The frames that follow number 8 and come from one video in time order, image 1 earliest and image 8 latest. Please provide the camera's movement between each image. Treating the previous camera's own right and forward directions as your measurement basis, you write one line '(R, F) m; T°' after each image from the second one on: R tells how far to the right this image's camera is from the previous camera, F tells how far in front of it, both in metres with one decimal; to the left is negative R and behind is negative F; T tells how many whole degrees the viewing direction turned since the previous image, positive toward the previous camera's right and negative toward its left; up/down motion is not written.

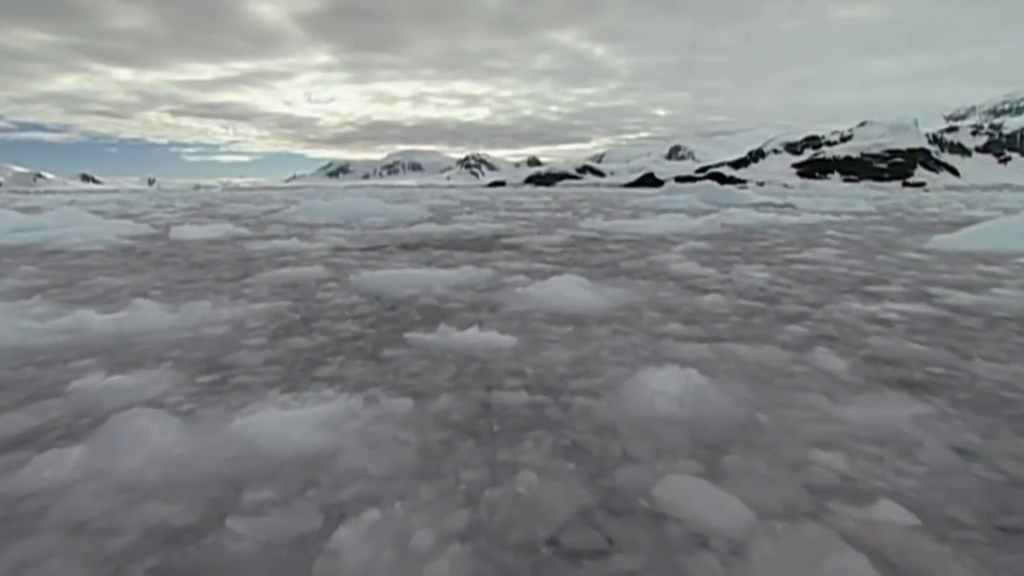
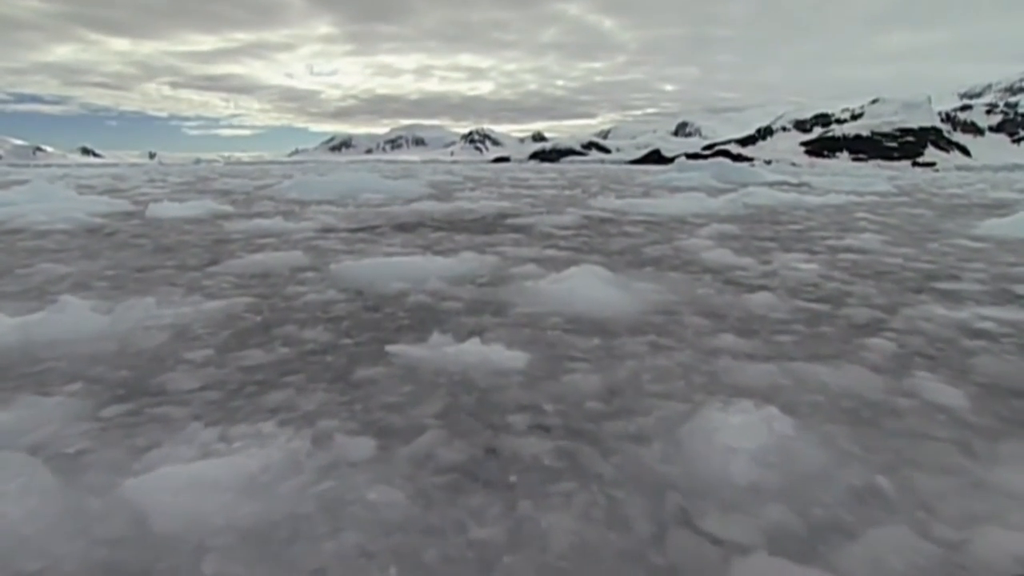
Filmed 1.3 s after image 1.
(0.0, +1.0) m; 0°
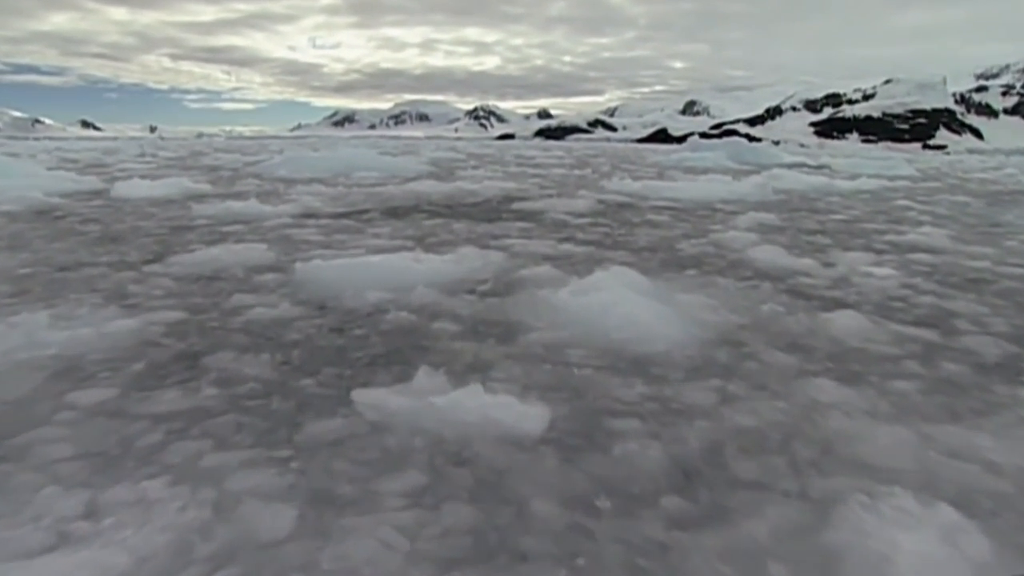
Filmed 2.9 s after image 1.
(0.0, +1.1) m; 0°
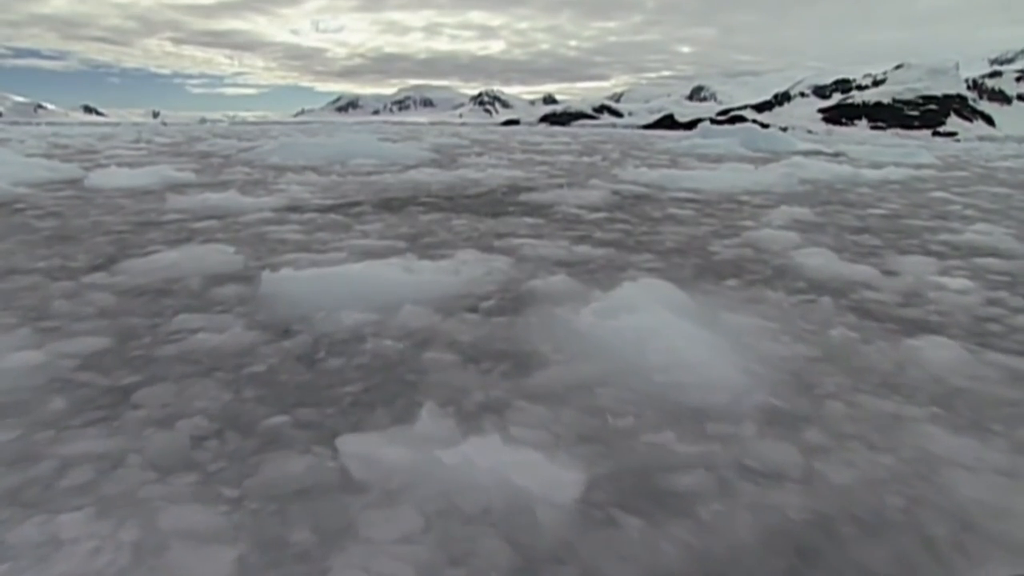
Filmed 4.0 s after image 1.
(0.0, +0.8) m; 0°
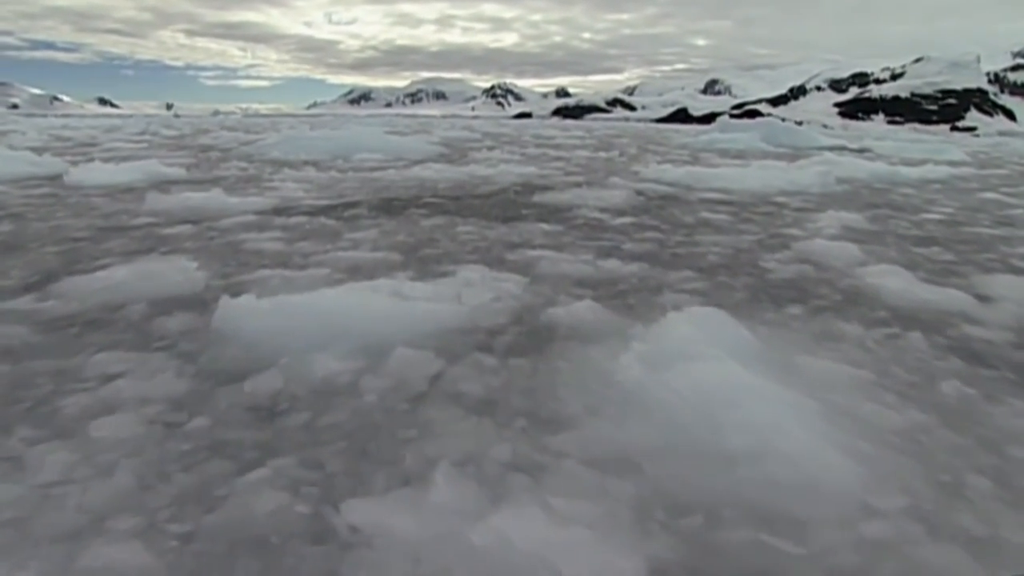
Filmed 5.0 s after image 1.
(0.0, +0.8) m; -1°
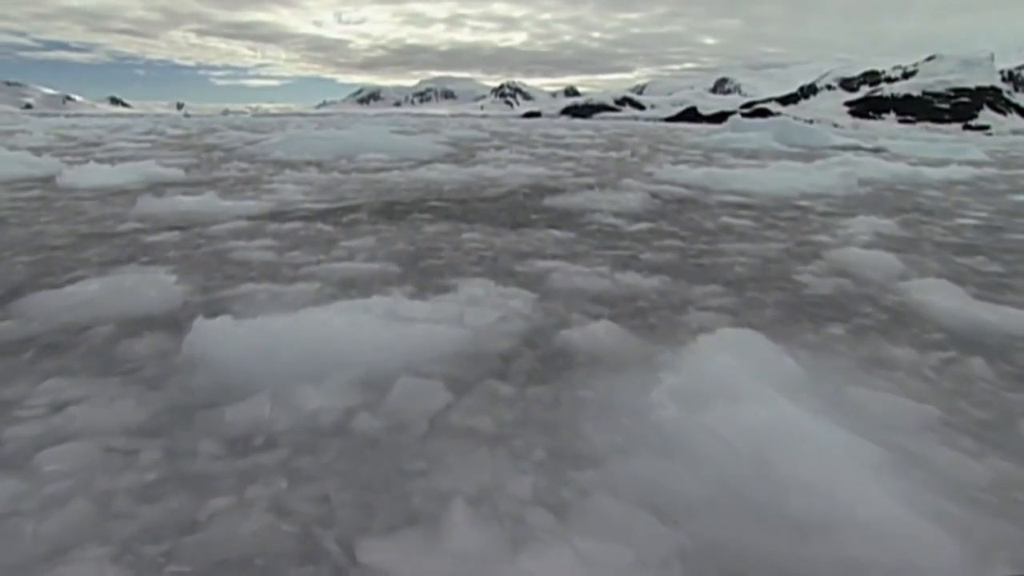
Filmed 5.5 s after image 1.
(0.0, +0.4) m; -1°
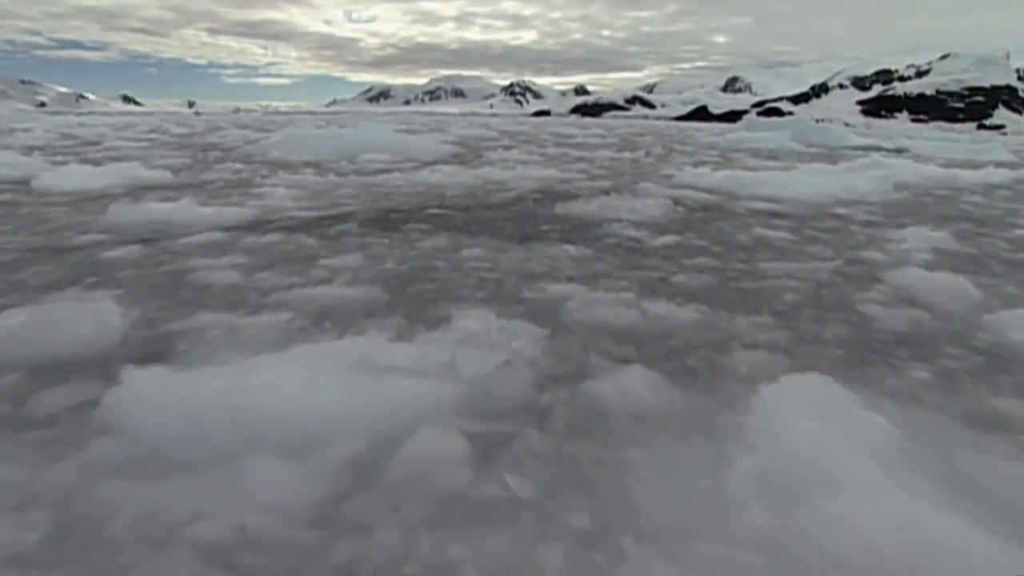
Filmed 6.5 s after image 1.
(0.0, +0.6) m; -1°
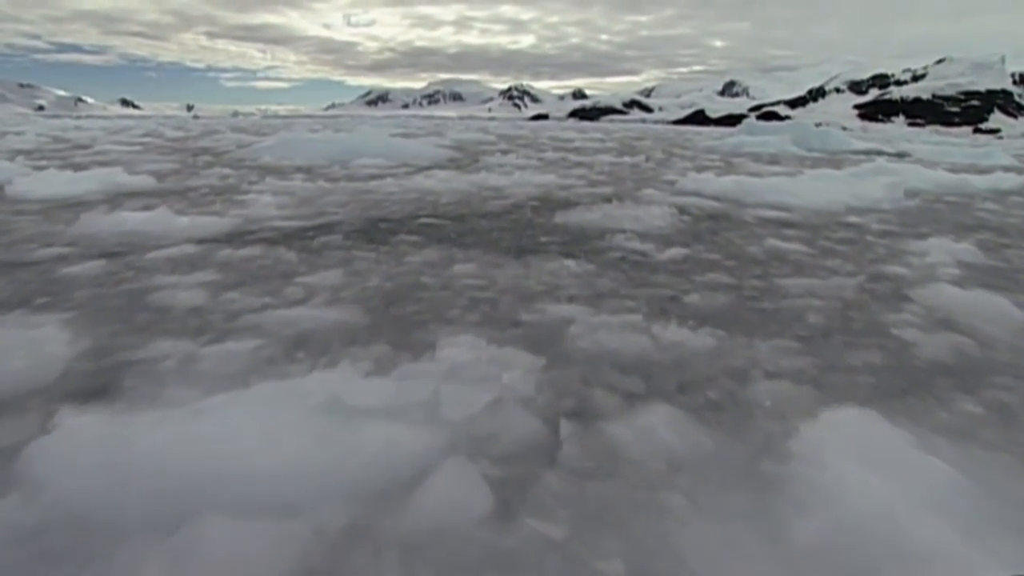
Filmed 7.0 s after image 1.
(0.0, +0.3) m; 0°
